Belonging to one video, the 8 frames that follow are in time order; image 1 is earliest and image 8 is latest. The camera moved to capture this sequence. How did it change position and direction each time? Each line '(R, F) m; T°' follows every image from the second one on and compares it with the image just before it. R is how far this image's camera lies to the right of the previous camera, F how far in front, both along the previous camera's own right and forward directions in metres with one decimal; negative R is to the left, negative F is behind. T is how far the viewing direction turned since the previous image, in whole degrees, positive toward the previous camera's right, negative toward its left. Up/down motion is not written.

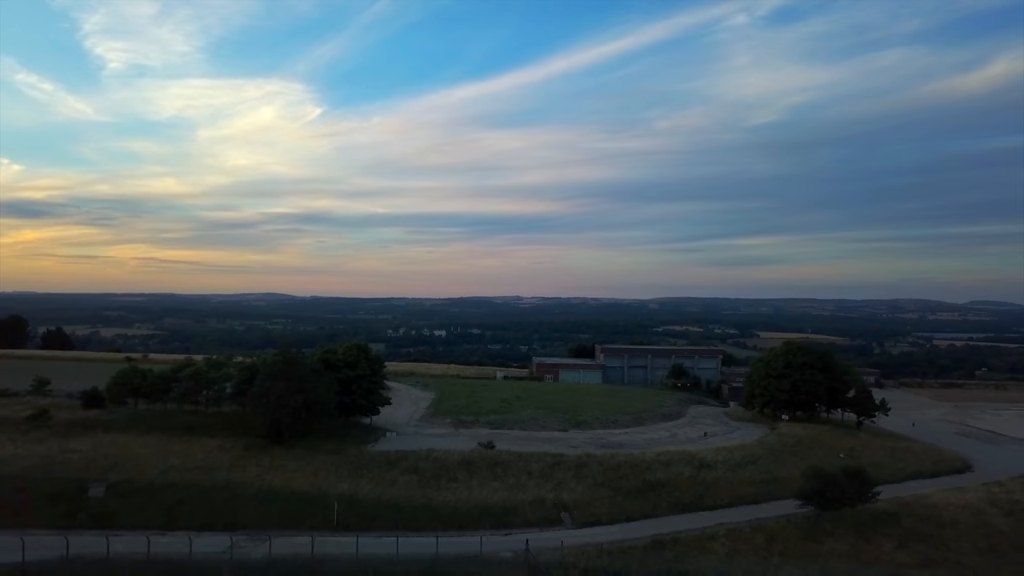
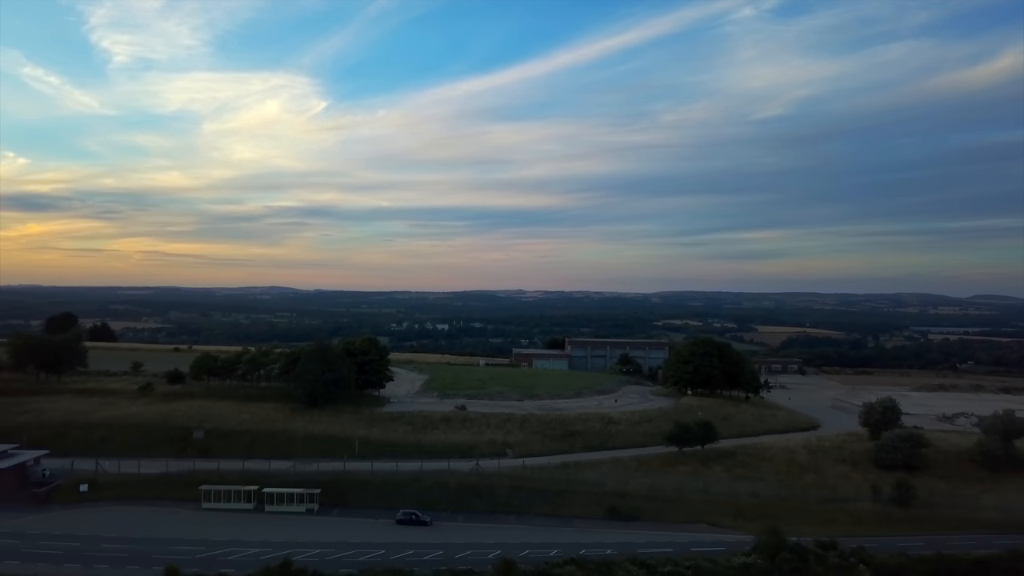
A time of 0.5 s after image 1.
(+0.3, -2.7) m; 0°
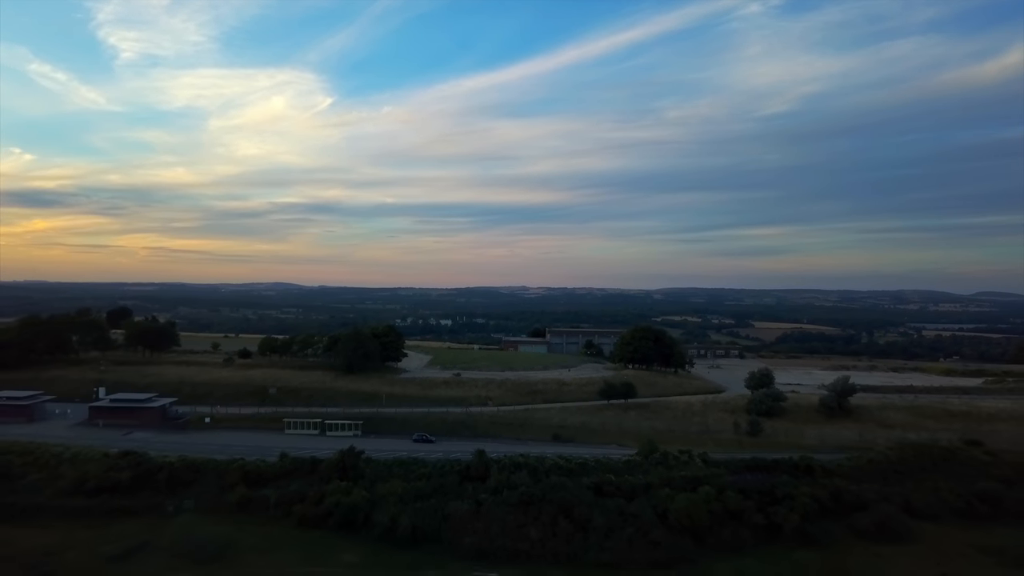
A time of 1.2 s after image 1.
(+0.2, -3.5) m; 0°
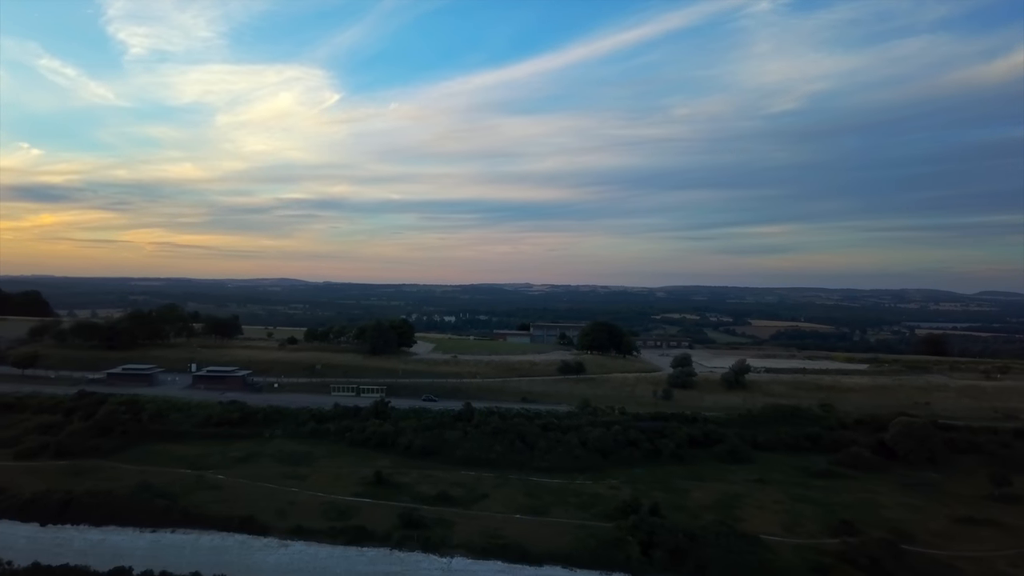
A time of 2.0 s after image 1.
(+0.3, -4.2) m; 0°
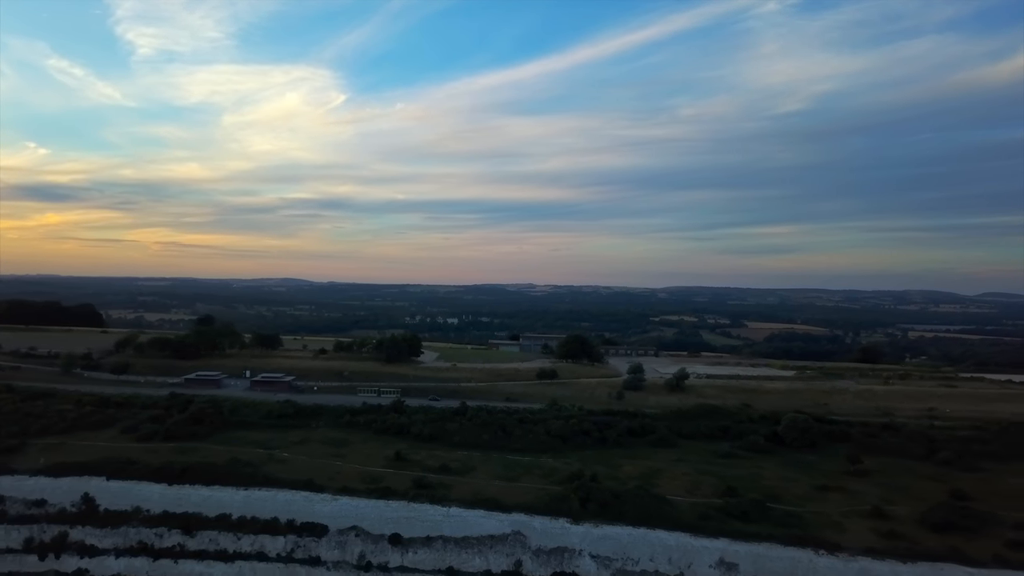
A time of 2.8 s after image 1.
(+0.3, -4.2) m; 0°
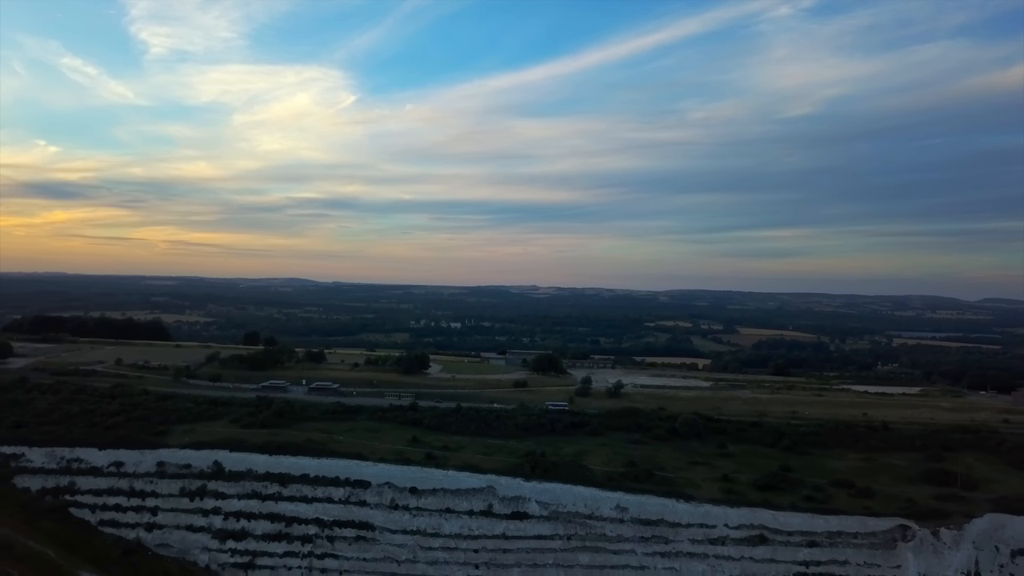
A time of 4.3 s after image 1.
(+0.5, -7.6) m; 0°
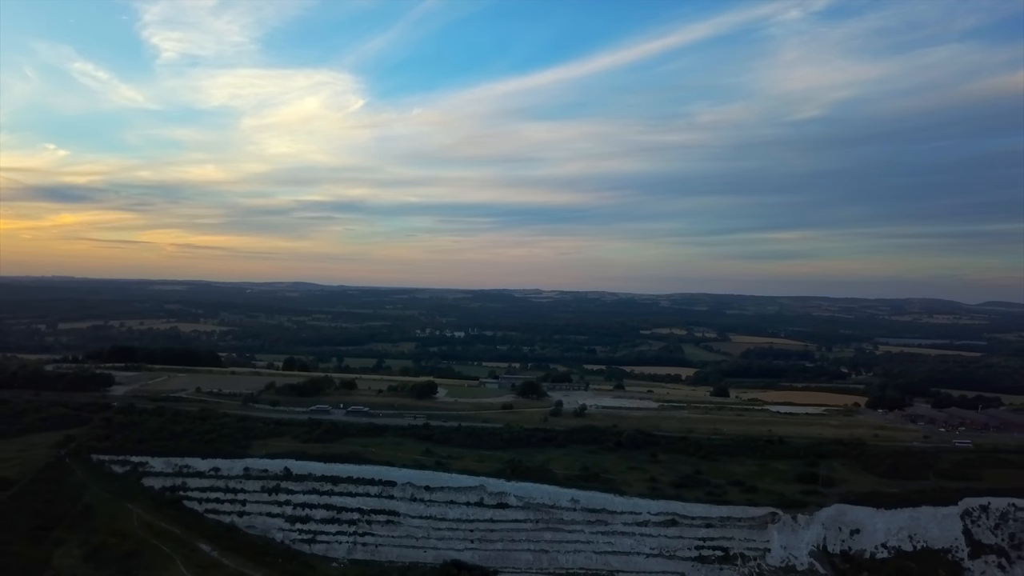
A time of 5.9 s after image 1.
(+0.5, -8.4) m; 0°
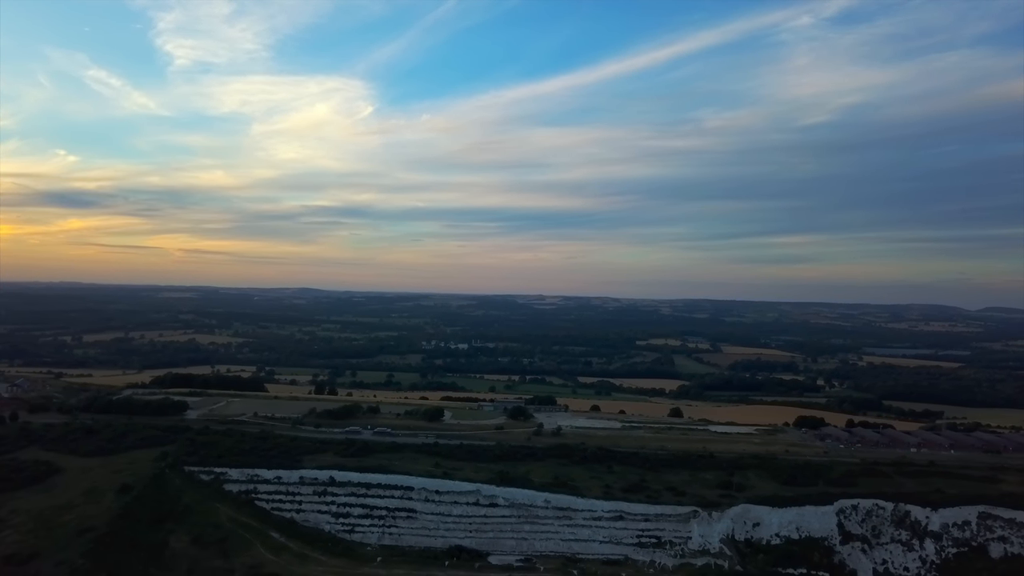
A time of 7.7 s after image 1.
(+0.6, -9.7) m; 0°
